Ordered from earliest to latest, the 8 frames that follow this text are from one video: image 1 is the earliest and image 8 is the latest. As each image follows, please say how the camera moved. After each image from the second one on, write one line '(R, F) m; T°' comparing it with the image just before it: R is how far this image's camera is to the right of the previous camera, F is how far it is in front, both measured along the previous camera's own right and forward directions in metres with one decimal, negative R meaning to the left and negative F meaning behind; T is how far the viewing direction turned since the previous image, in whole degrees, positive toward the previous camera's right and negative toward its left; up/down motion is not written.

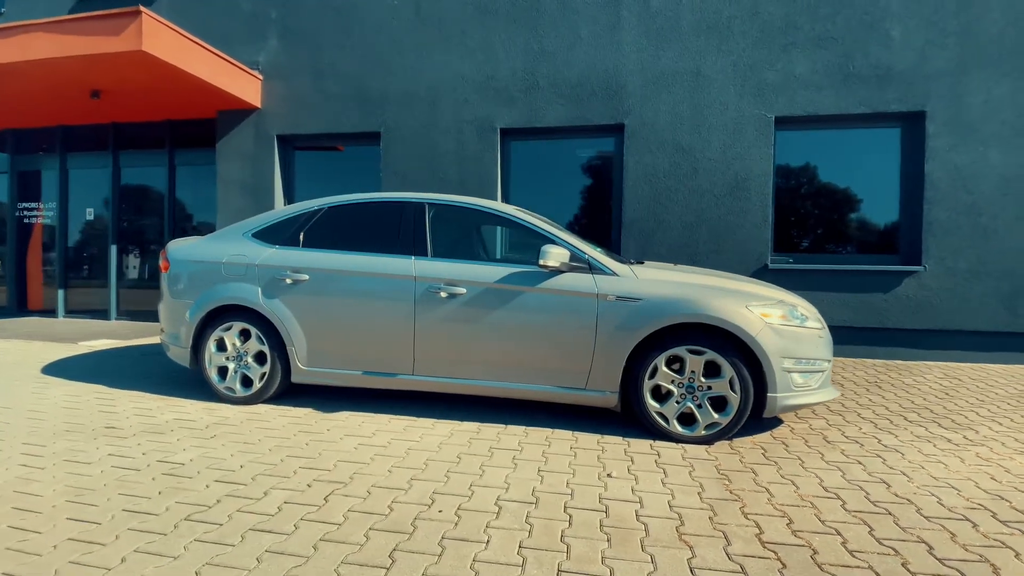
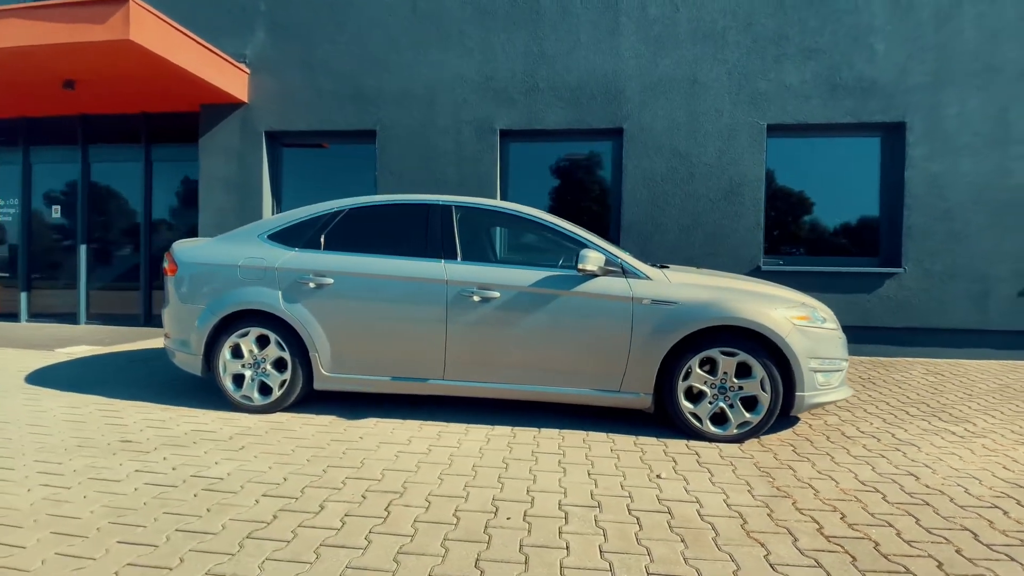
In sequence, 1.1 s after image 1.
(-0.6, 0.0) m; +5°
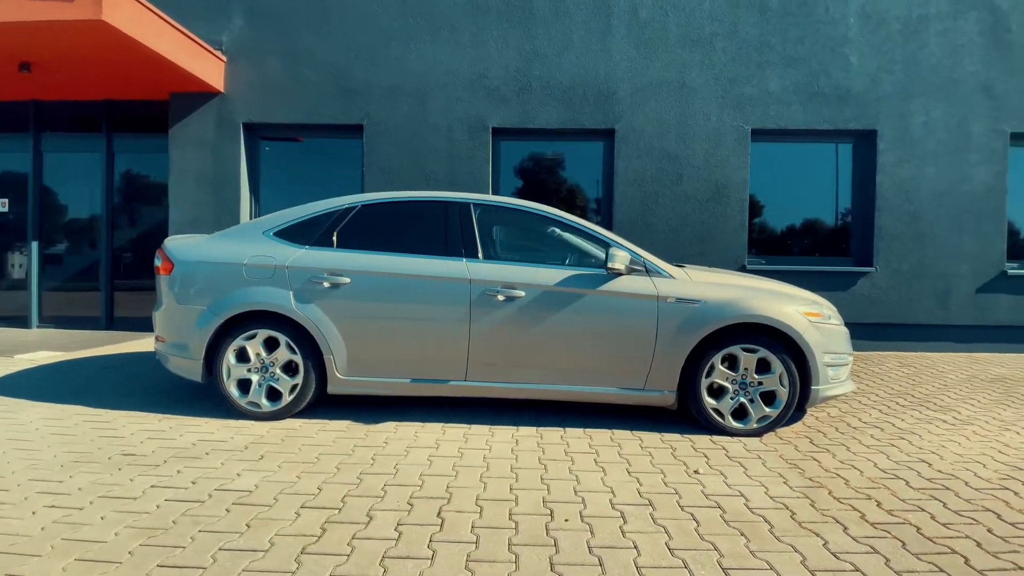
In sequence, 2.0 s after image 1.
(-0.6, +0.1) m; +6°
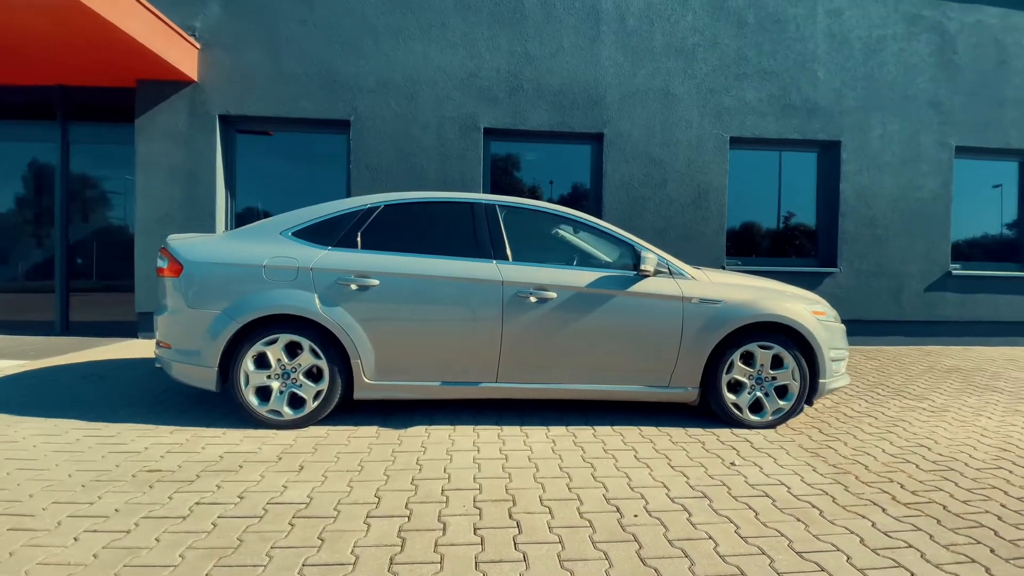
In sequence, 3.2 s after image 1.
(-0.8, 0.0) m; +7°
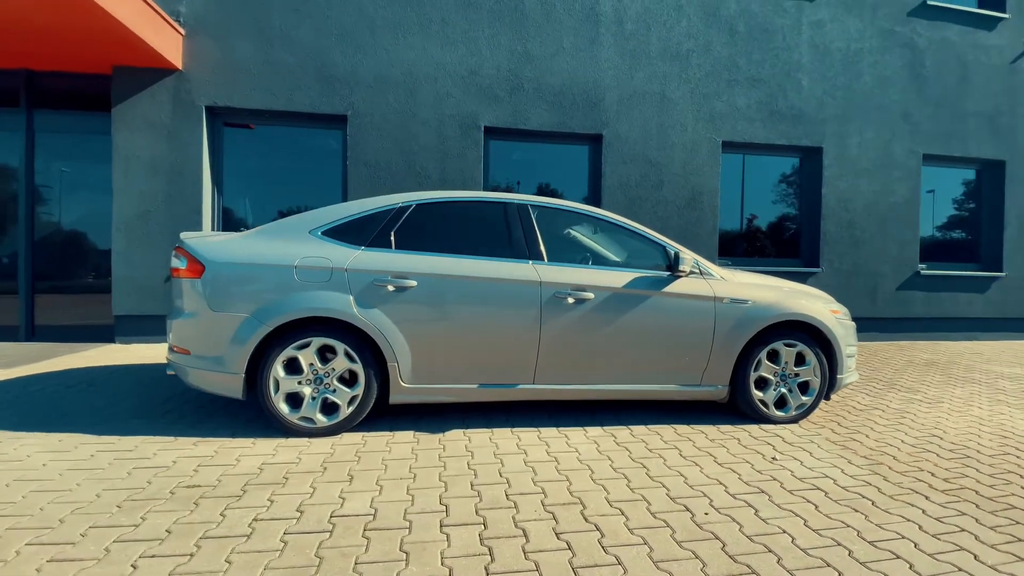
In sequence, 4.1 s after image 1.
(-0.7, +0.1) m; +6°
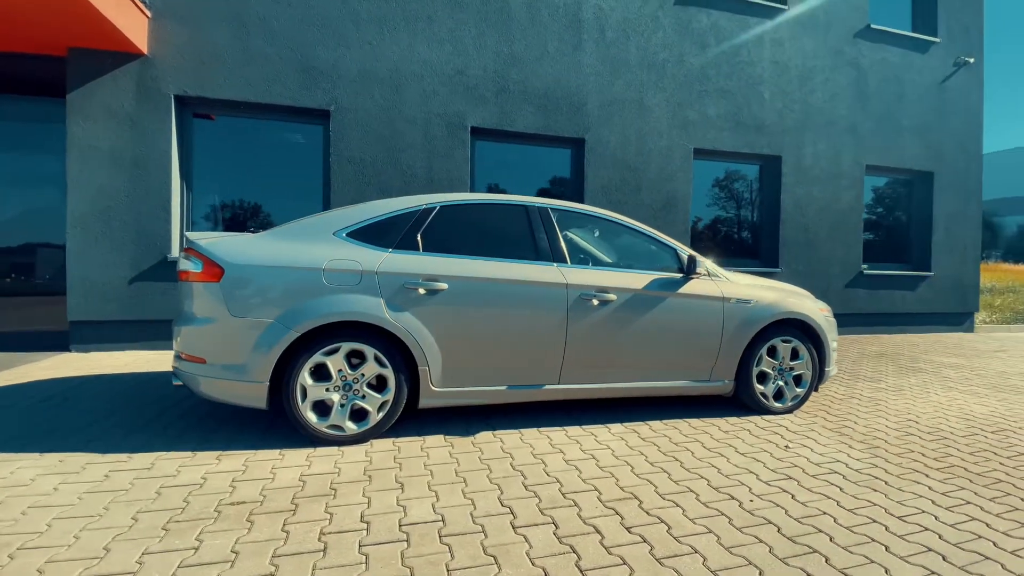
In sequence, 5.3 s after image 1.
(-0.8, 0.0) m; +8°
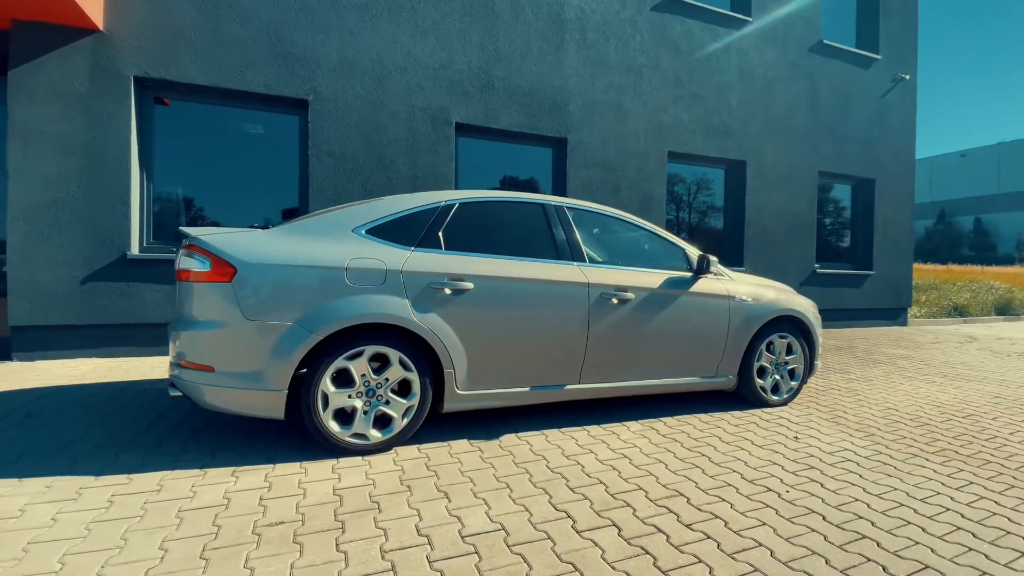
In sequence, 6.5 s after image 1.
(-0.7, +0.1) m; +7°
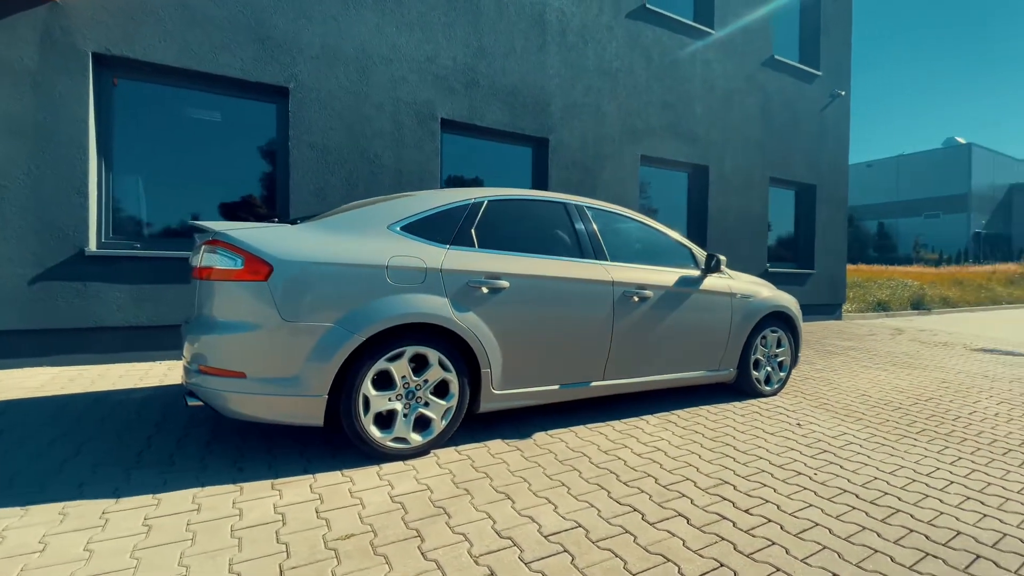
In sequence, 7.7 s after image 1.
(-0.8, +0.1) m; +8°
